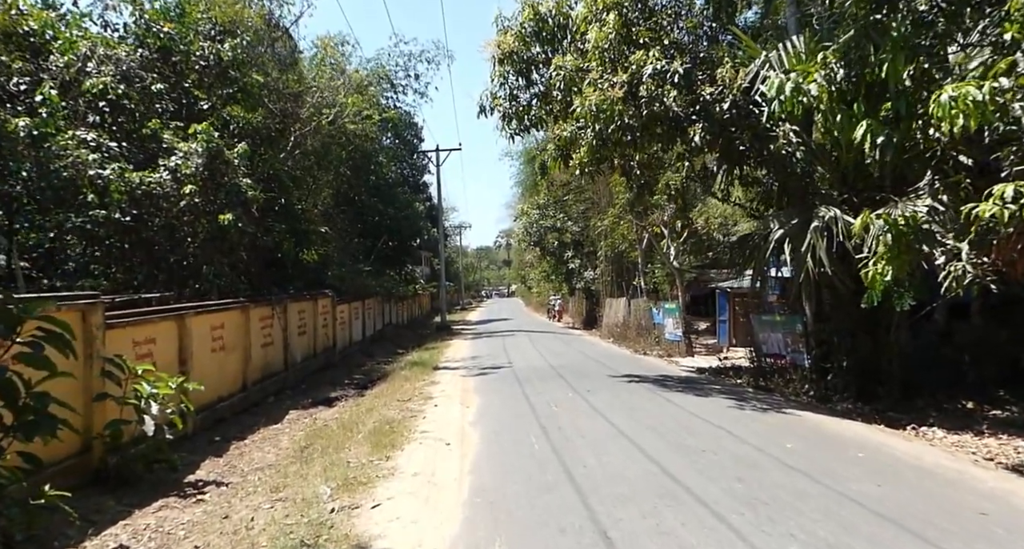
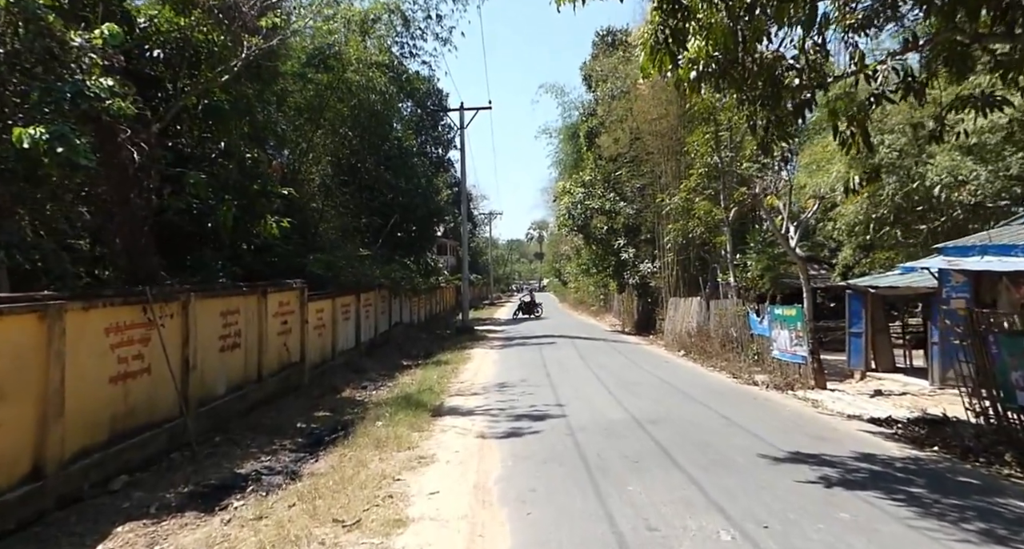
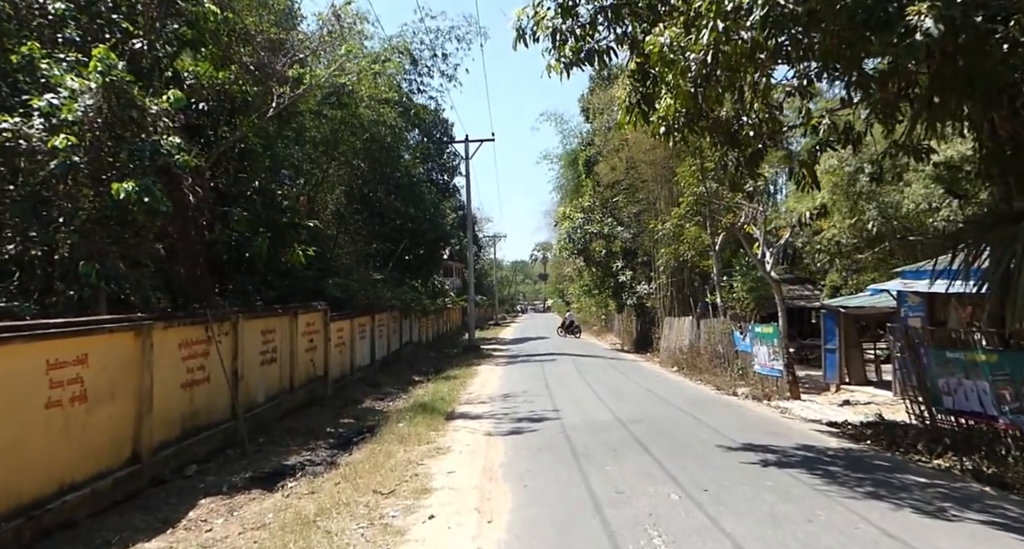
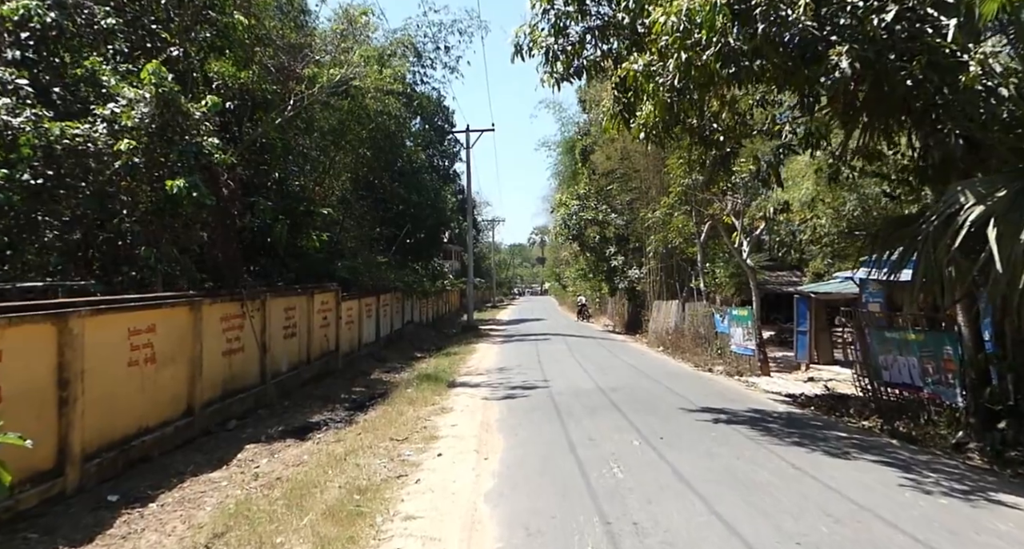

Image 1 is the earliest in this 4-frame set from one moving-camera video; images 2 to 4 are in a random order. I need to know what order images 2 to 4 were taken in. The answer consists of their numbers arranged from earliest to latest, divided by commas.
4, 3, 2
